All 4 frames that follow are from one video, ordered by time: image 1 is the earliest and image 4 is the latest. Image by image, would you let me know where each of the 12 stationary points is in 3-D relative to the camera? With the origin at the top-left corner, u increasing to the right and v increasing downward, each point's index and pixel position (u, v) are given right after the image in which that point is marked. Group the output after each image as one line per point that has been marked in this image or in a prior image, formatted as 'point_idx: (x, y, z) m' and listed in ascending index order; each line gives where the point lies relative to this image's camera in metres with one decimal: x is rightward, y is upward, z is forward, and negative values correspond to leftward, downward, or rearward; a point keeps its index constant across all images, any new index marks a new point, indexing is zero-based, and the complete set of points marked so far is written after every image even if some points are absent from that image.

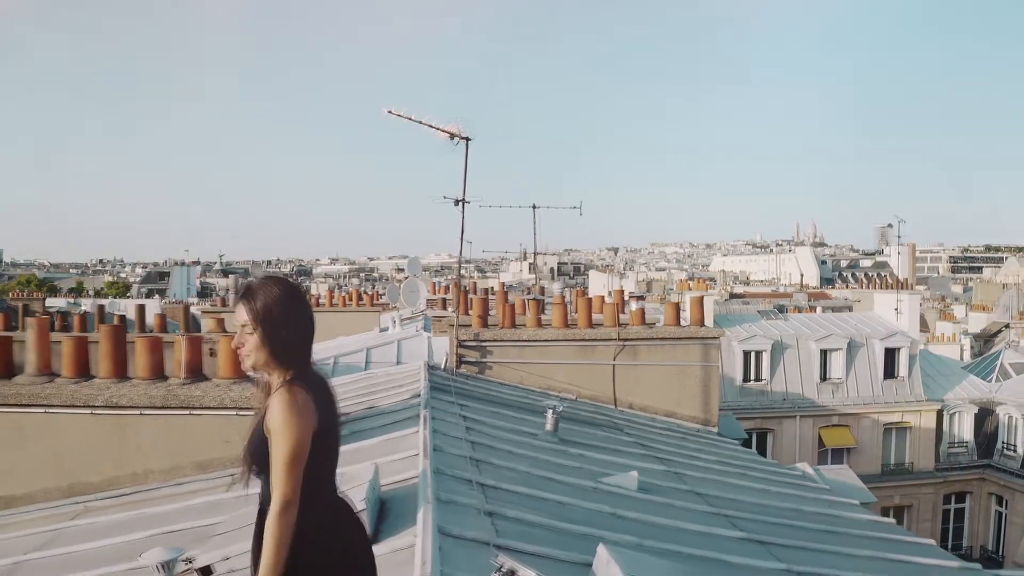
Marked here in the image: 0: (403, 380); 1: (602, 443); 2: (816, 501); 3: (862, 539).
0: (-1.3, -1.1, +8.9) m
1: (+0.9, -1.6, +7.4) m
2: (+2.8, -2.0, +6.9) m
3: (+2.8, -2.0, +5.8) m
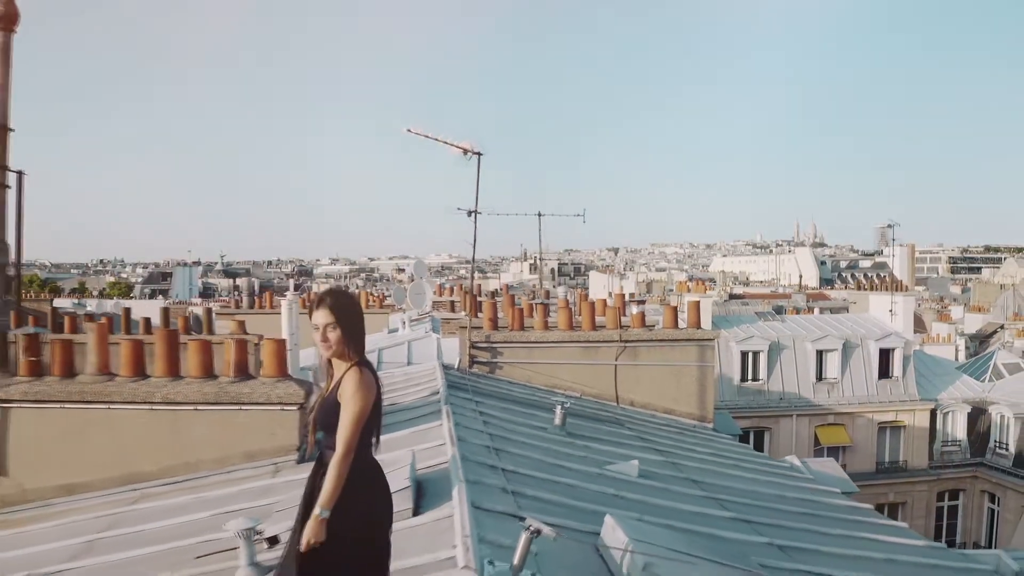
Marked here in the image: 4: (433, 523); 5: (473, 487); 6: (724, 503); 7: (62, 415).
0: (-1.2, -1.2, +9.6) m
1: (+1.0, -1.6, +8.1) m
2: (+3.0, -2.1, +7.6) m
3: (+2.9, -2.1, +6.5) m
4: (-0.4, -1.3, +4.0) m
5: (-0.2, -1.3, +4.7) m
6: (+1.8, -1.8, +6.1) m
7: (-4.1, -1.1, +6.6) m
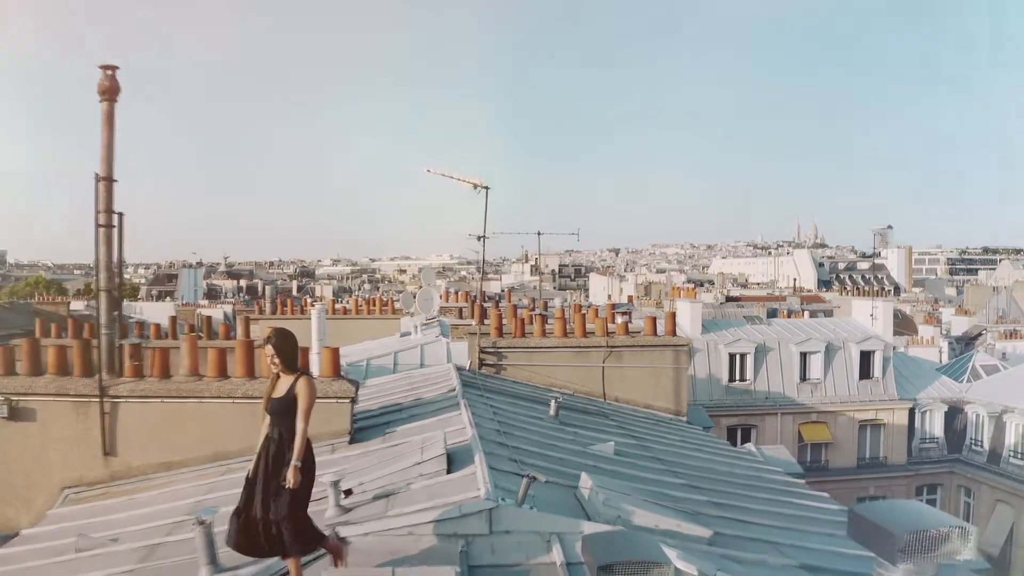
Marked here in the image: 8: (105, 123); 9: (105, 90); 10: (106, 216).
0: (-1.1, -1.4, +11.4) m
1: (+1.1, -1.8, +9.9) m
2: (+3.0, -2.3, +9.3) m
3: (+2.9, -2.3, +8.3) m
4: (-0.4, -1.5, +5.8) m
5: (-0.2, -1.5, +6.5) m
6: (+1.8, -2.0, +7.9) m
7: (-4.0, -1.4, +8.4) m
8: (-4.9, +2.0, +8.9) m
9: (-4.9, +2.4, +8.9) m
10: (-4.8, +0.8, +8.7) m
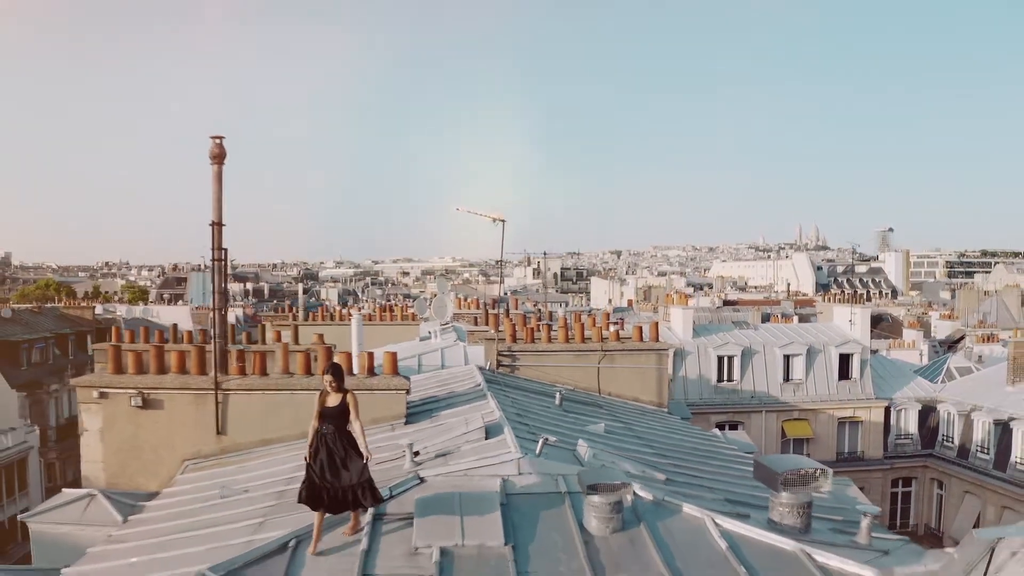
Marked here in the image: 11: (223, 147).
0: (-0.9, -1.7, +14.0) m
1: (+1.3, -2.1, +12.5) m
2: (+3.2, -2.6, +12.0) m
3: (+3.2, -2.6, +10.9) m
4: (-0.2, -1.8, +8.5) m
5: (0.0, -1.8, +9.1) m
6: (+2.0, -2.3, +10.5) m
7: (-3.8, -1.6, +11.1) m
8: (-4.7, +1.7, +11.5) m
9: (-4.7, +2.1, +11.6) m
10: (-4.6, +0.6, +11.4) m
11: (-4.6, +2.2, +11.7) m
